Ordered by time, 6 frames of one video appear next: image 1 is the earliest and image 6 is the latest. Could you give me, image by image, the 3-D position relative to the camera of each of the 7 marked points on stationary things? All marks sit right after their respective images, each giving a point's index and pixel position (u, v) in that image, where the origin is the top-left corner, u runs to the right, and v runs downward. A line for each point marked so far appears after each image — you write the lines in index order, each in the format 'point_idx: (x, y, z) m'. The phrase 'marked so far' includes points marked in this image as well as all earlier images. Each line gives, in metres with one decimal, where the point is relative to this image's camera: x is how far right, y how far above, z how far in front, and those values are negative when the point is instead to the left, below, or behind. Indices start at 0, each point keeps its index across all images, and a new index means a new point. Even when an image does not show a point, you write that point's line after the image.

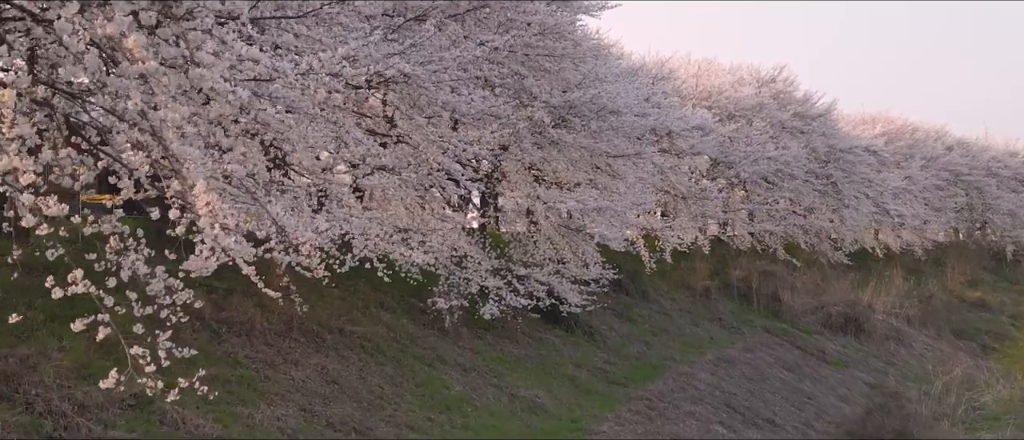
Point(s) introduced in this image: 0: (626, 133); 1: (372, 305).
0: (+1.6, +1.2, +14.8) m
1: (-1.6, -1.0, +12.5) m
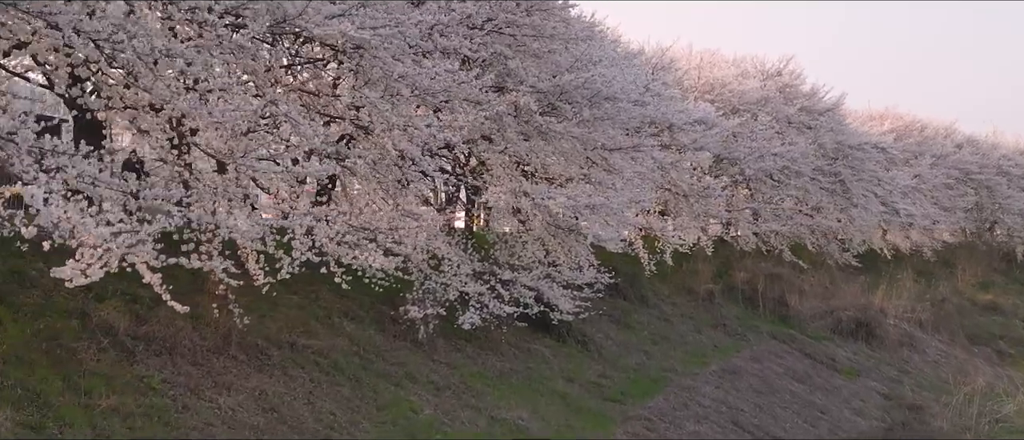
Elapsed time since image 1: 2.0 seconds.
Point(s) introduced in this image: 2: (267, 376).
0: (+1.4, +1.2, +13.4) m
1: (-1.8, -1.0, +11.1) m
2: (-1.9, -1.2, +8.3) m
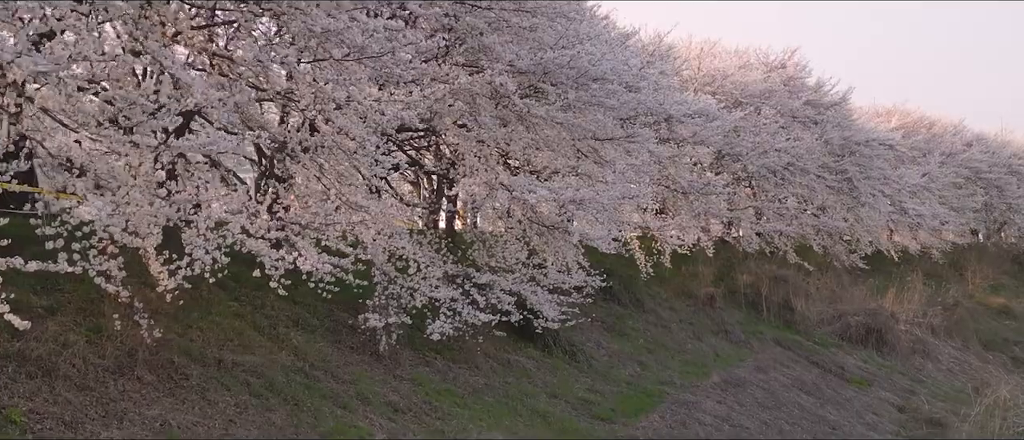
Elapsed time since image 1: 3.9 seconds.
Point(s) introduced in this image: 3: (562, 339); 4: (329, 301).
0: (+1.1, +1.2, +12.0) m
1: (-2.1, -0.9, +9.6) m
2: (-2.1, -1.2, +6.9) m
3: (+0.6, -1.4, +13.1) m
4: (-1.8, -0.8, +10.8) m
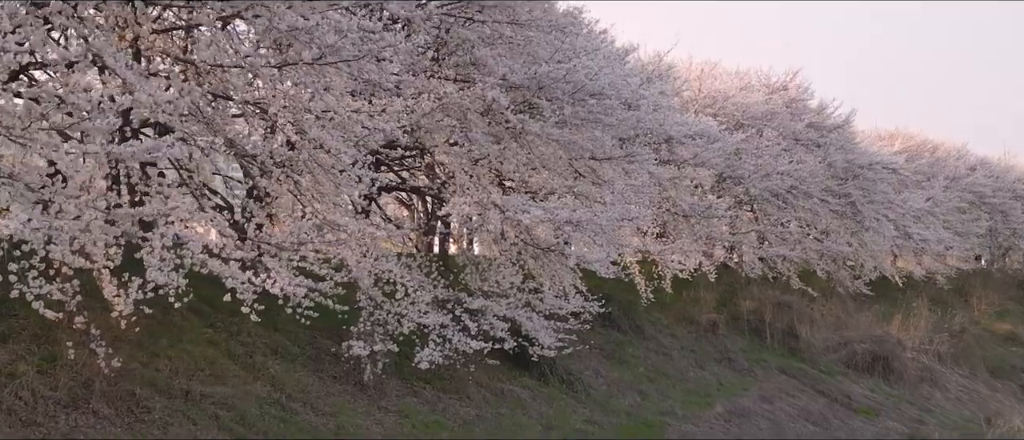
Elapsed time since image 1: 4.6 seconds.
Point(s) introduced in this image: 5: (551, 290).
0: (+1.1, +1.0, +11.4) m
1: (-2.1, -1.1, +9.1) m
2: (-2.2, -1.3, +6.3) m
3: (+0.5, -1.7, +12.5) m
4: (-1.9, -1.0, +10.2) m
5: (+0.4, -0.8, +11.6) m
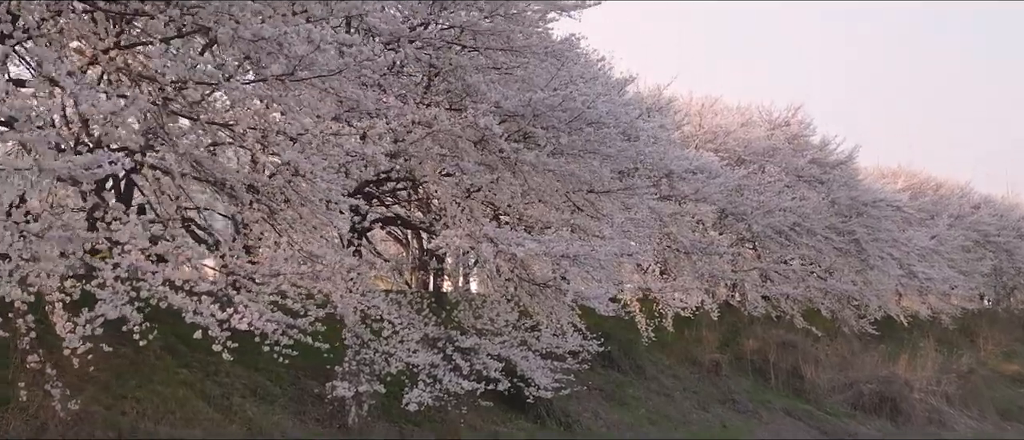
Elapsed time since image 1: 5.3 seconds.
0: (+1.0, +0.6, +11.0) m
1: (-2.2, -1.4, +8.6) m
2: (-2.3, -1.4, +5.8) m
3: (+0.5, -2.1, +12.0) m
4: (-1.9, -1.3, +9.7) m
5: (+0.4, -1.1, +11.1) m
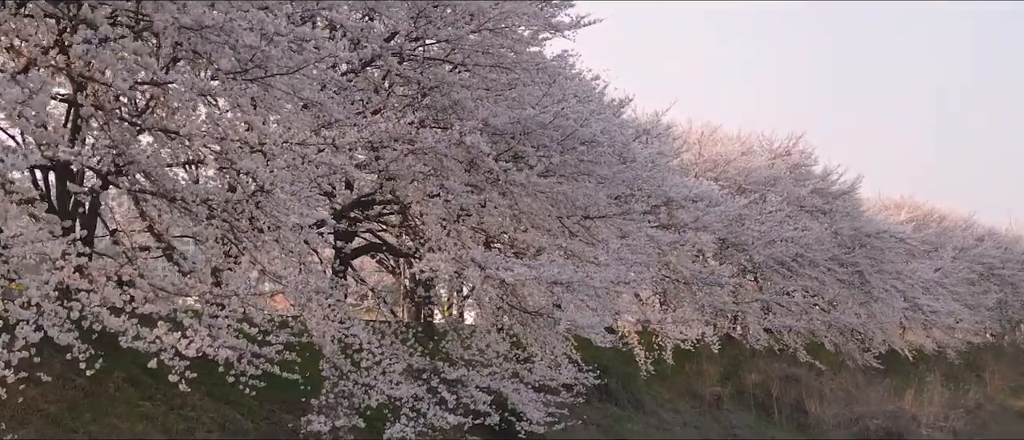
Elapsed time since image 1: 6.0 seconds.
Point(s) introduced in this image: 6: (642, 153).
0: (+0.9, +0.4, +10.5) m
1: (-2.3, -1.5, +8.0) m
2: (-2.4, -1.5, +5.2) m
3: (+0.4, -2.4, +11.4) m
4: (-2.0, -1.5, +9.1) m
5: (+0.3, -1.3, +10.5) m
6: (+1.7, +0.8, +13.7) m
